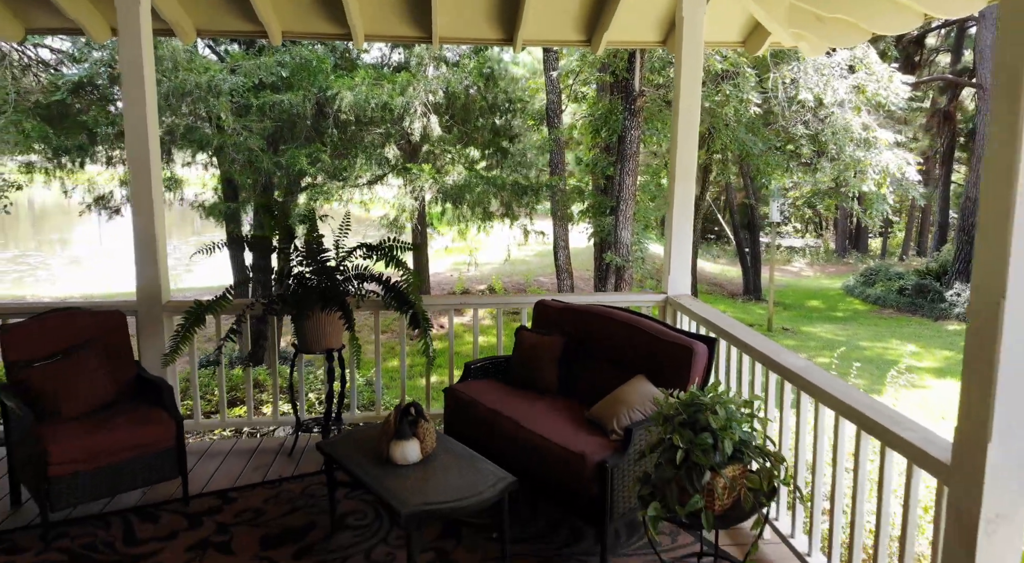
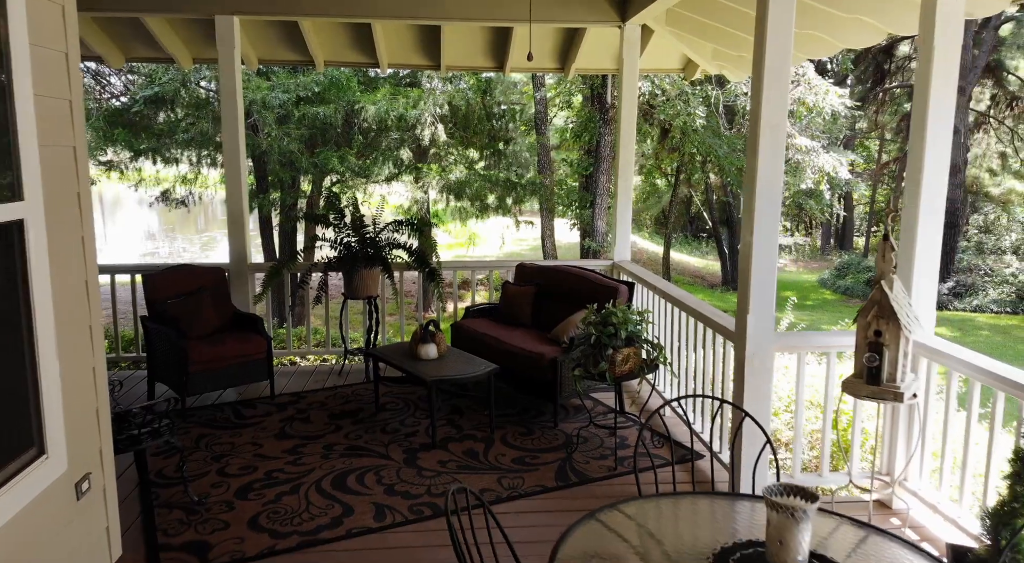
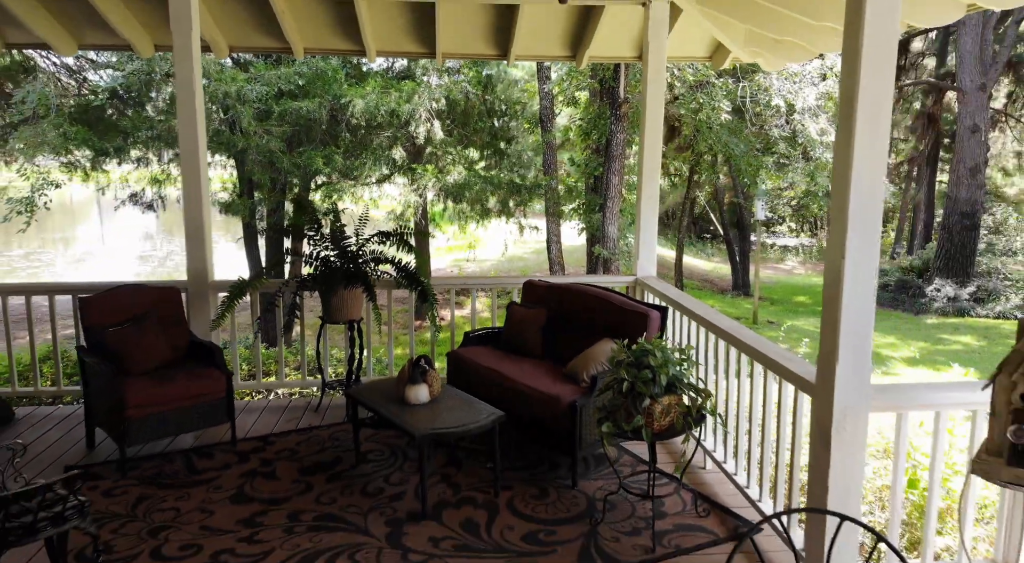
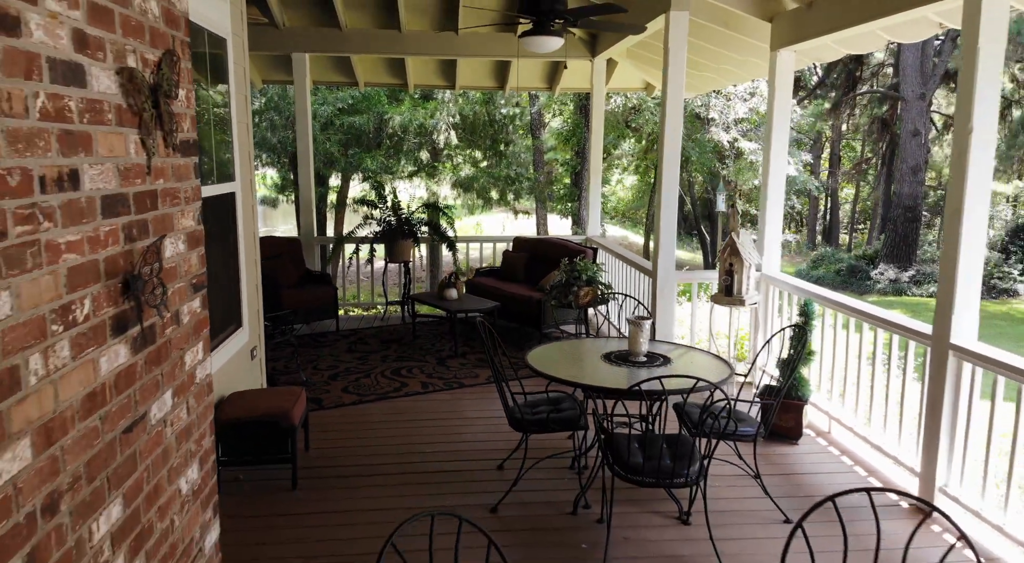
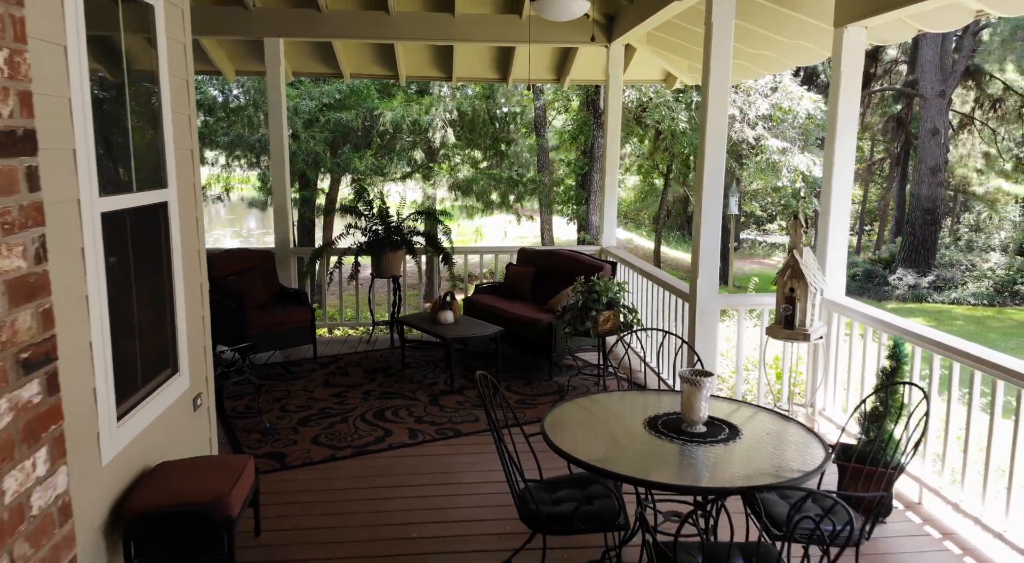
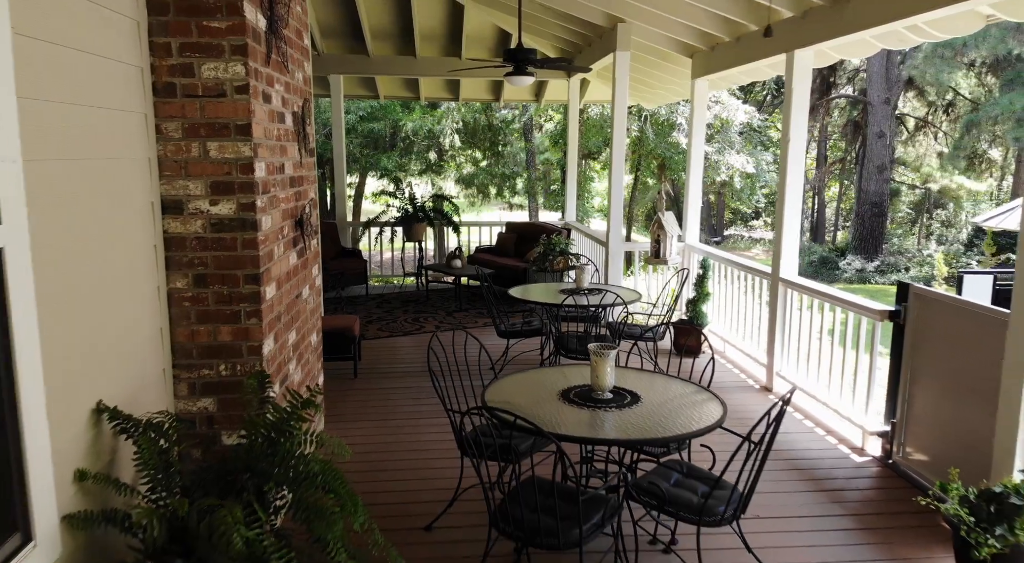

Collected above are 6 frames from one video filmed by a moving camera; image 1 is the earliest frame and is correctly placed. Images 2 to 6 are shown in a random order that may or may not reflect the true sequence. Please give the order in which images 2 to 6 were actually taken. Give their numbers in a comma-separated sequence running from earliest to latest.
3, 2, 5, 4, 6
